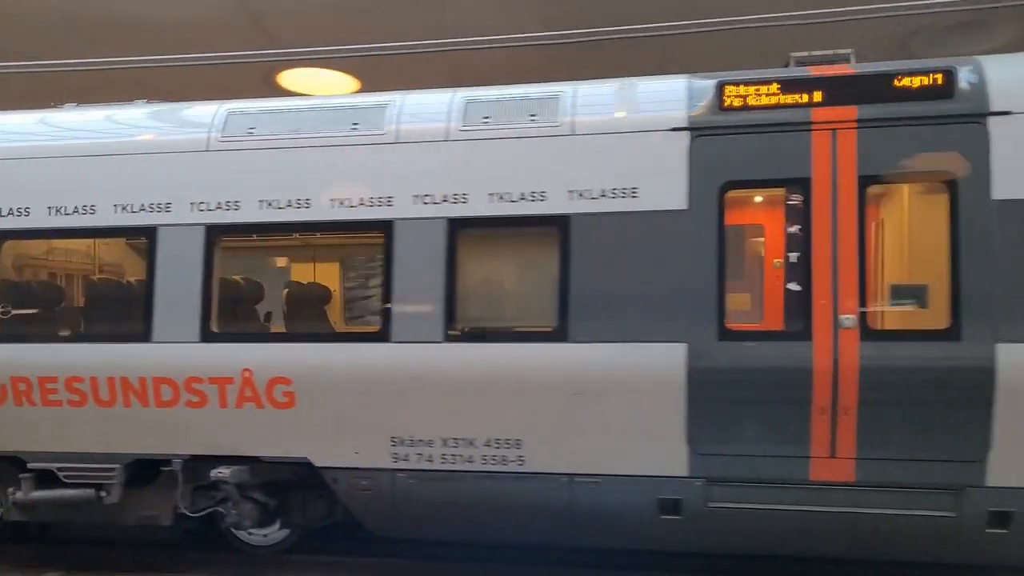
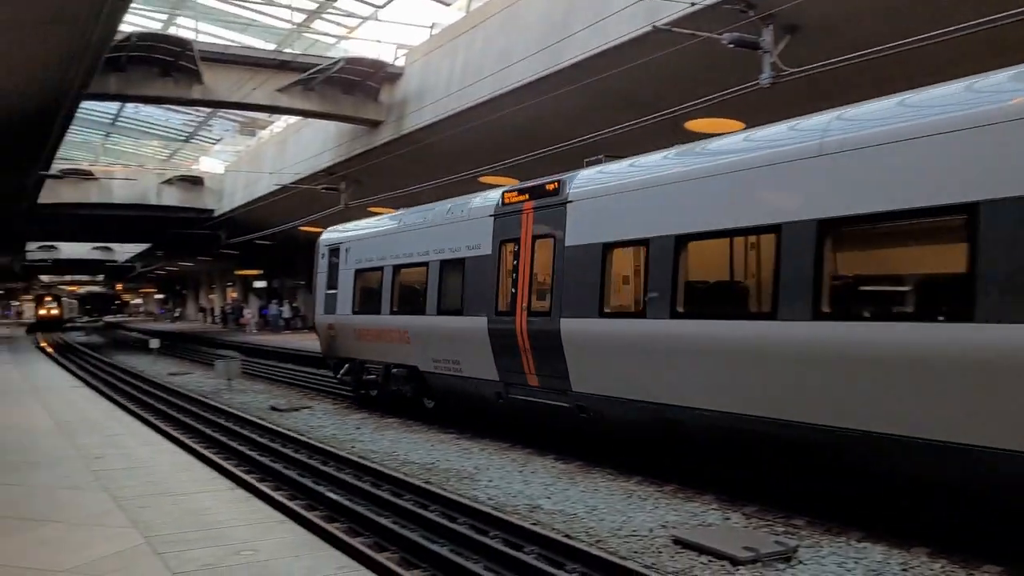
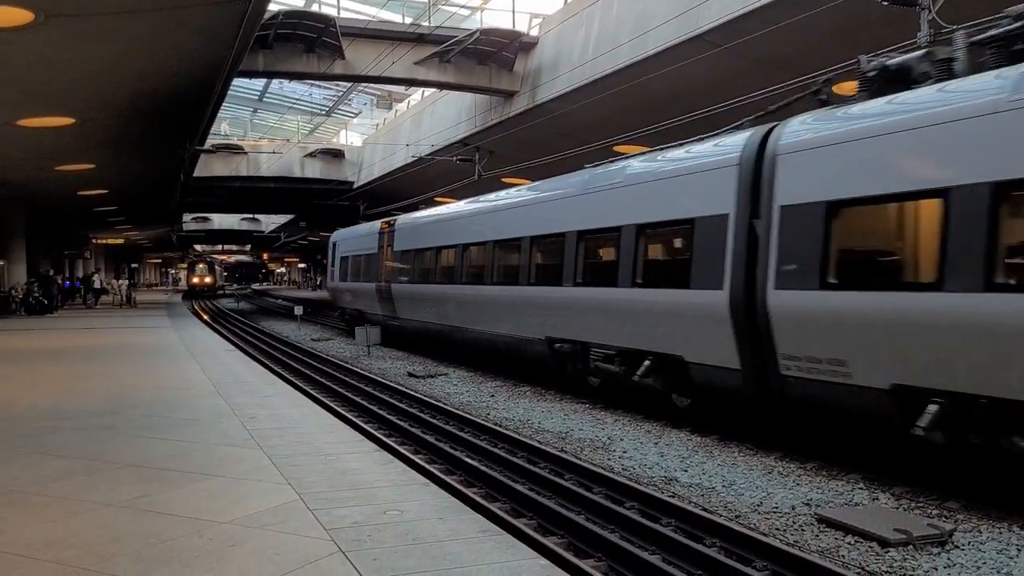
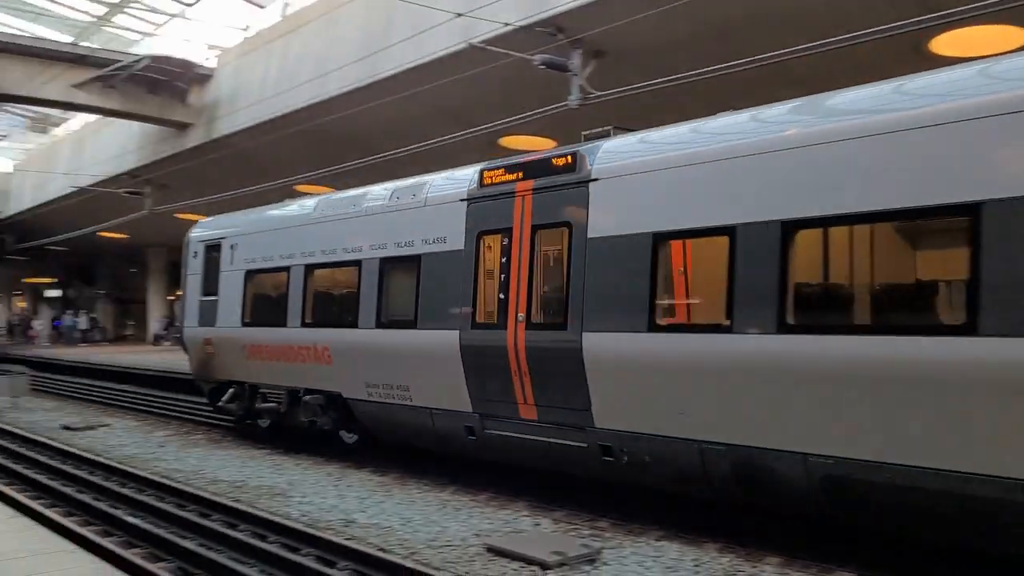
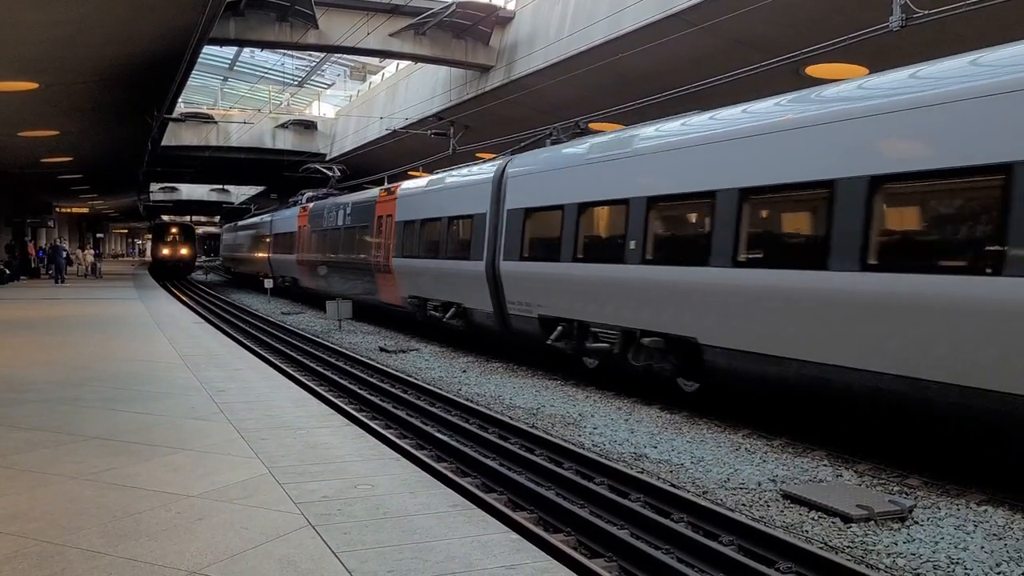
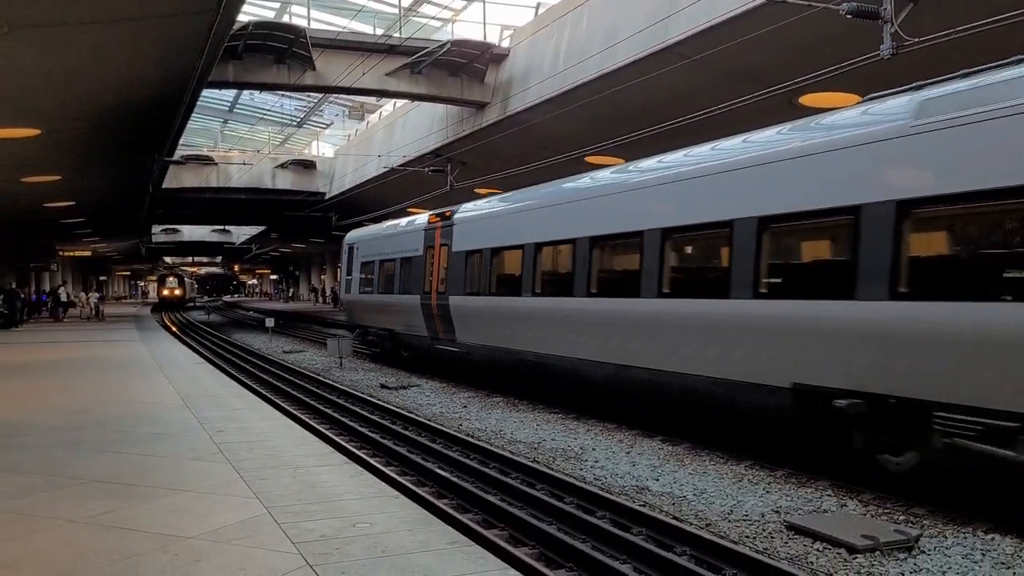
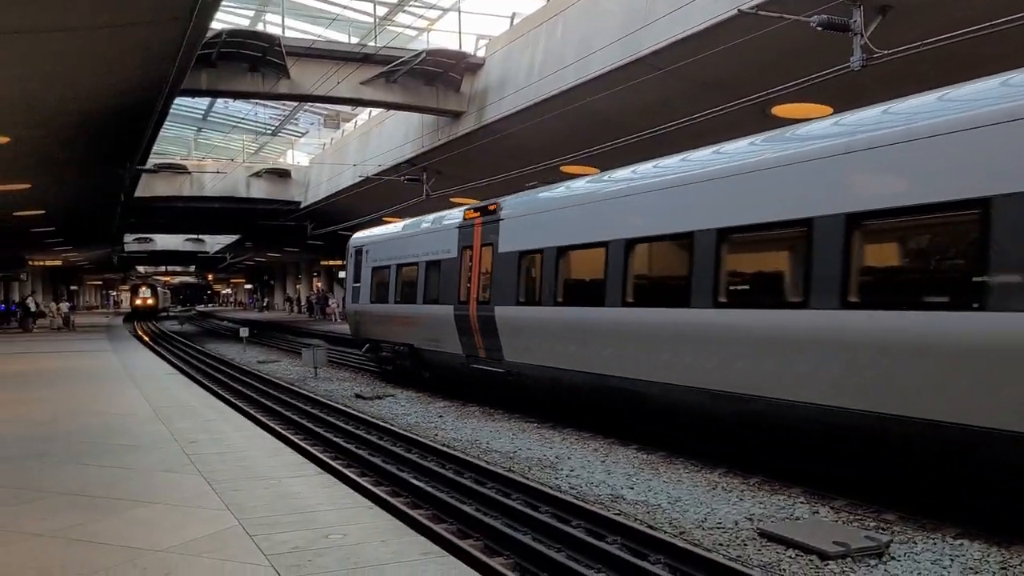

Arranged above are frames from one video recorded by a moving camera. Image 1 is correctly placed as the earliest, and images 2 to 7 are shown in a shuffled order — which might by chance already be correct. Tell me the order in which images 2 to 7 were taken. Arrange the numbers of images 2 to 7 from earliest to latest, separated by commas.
4, 2, 7, 6, 3, 5
